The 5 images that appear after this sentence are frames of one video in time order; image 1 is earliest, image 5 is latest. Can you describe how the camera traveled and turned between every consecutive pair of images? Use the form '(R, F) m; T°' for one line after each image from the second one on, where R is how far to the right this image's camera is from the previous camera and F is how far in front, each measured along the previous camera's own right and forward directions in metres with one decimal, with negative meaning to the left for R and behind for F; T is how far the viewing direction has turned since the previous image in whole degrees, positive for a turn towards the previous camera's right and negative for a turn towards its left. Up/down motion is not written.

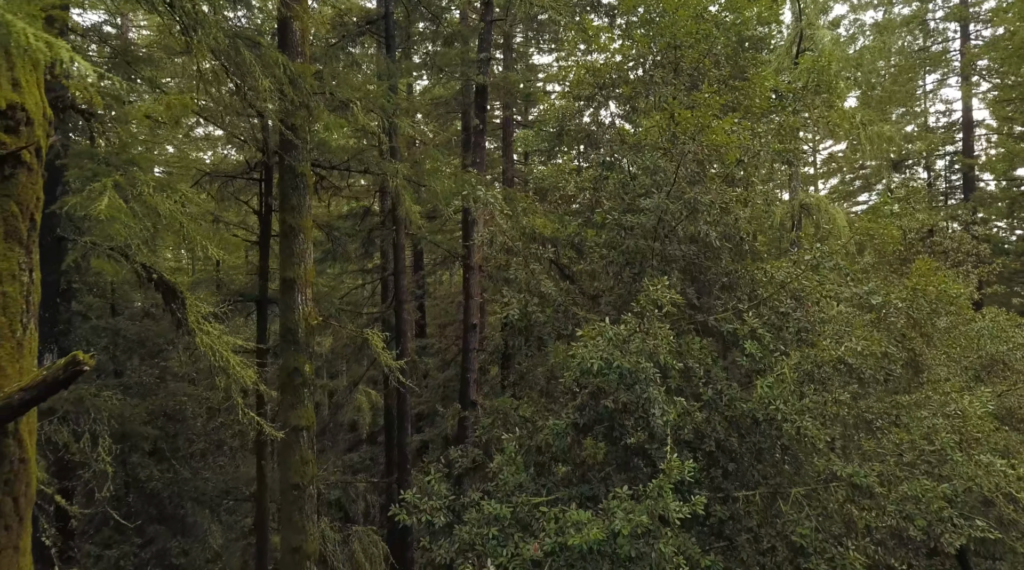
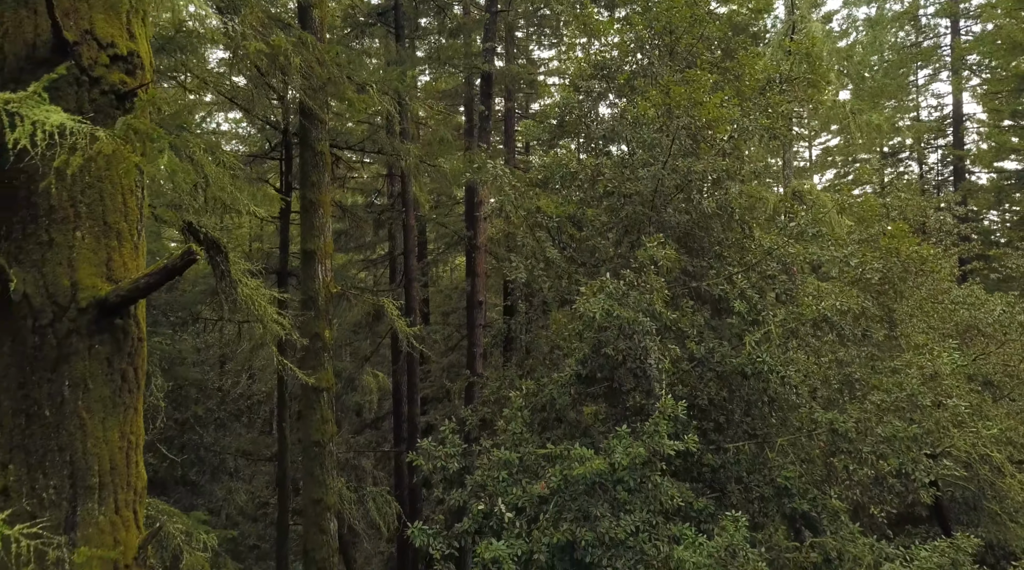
(-0.1, -0.8) m; 0°
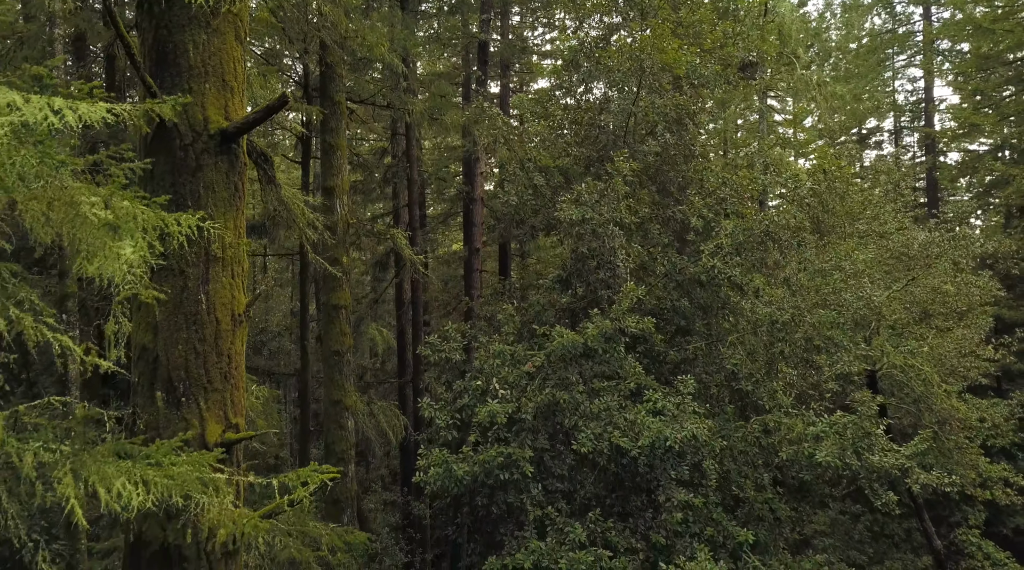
(0.0, -2.0) m; 0°
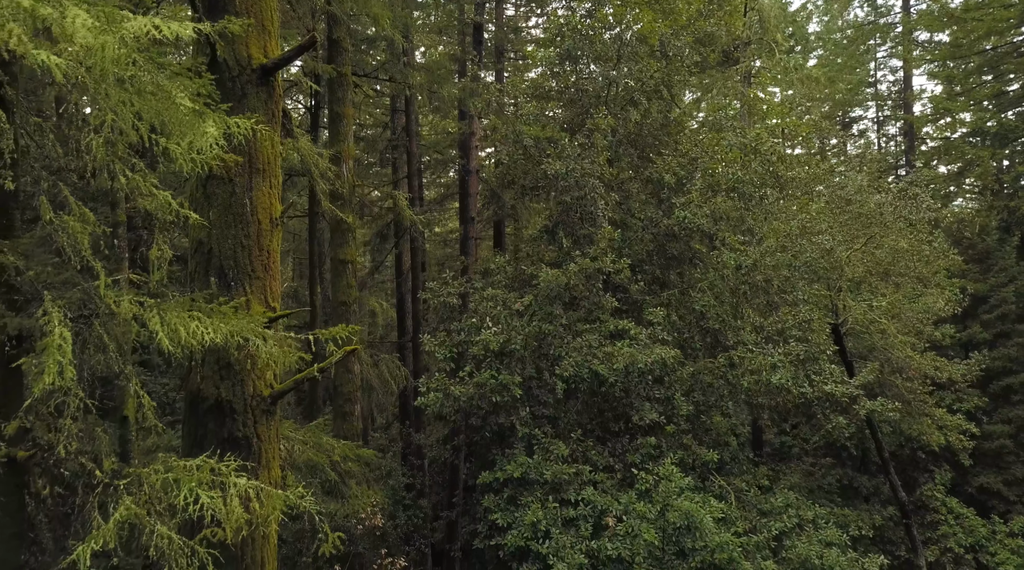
(0.0, -1.3) m; 0°
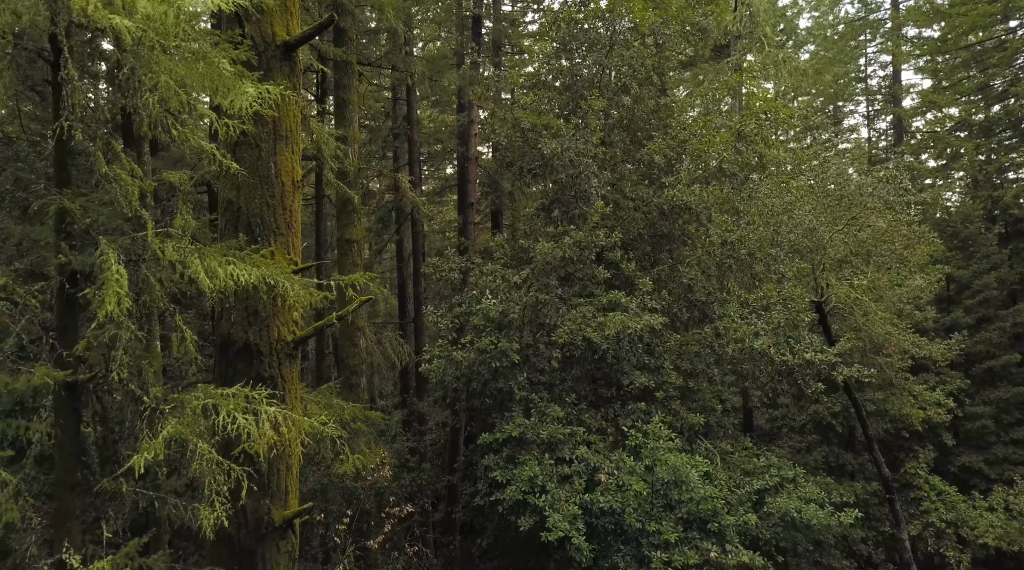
(0.0, -0.8) m; 0°
